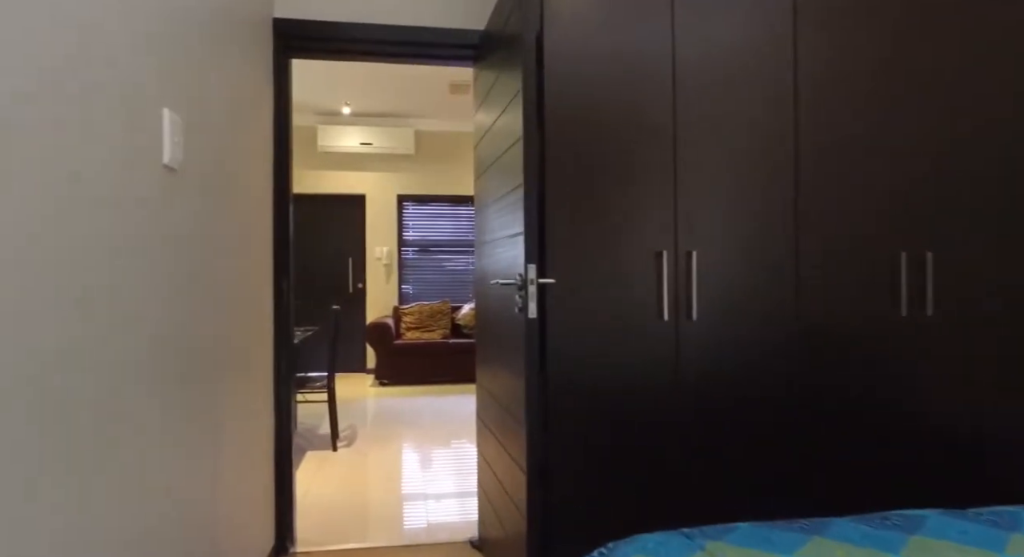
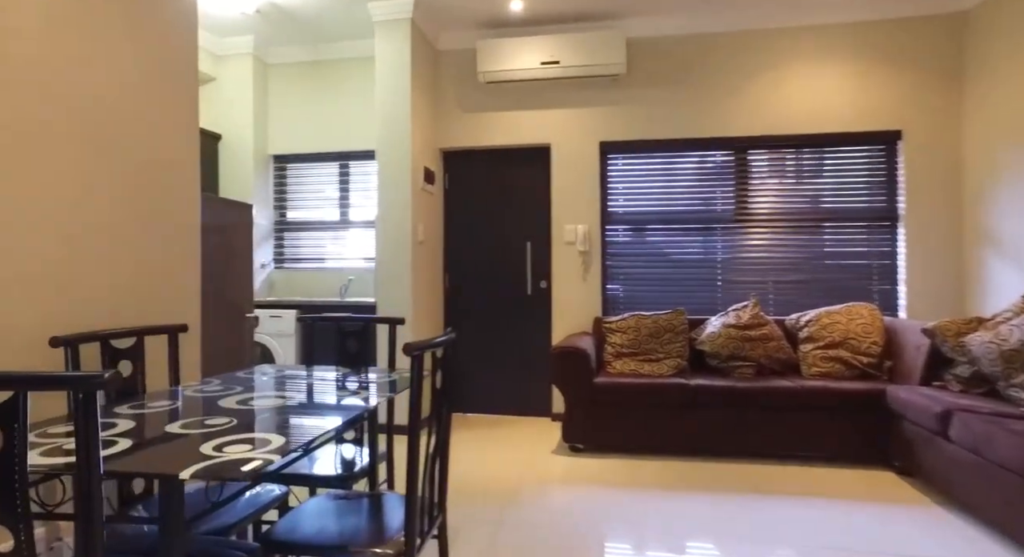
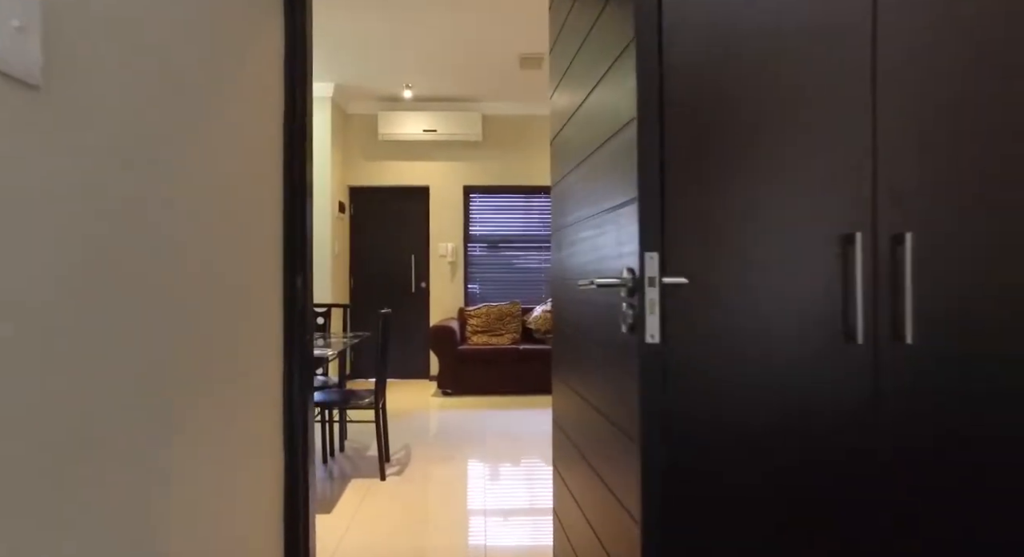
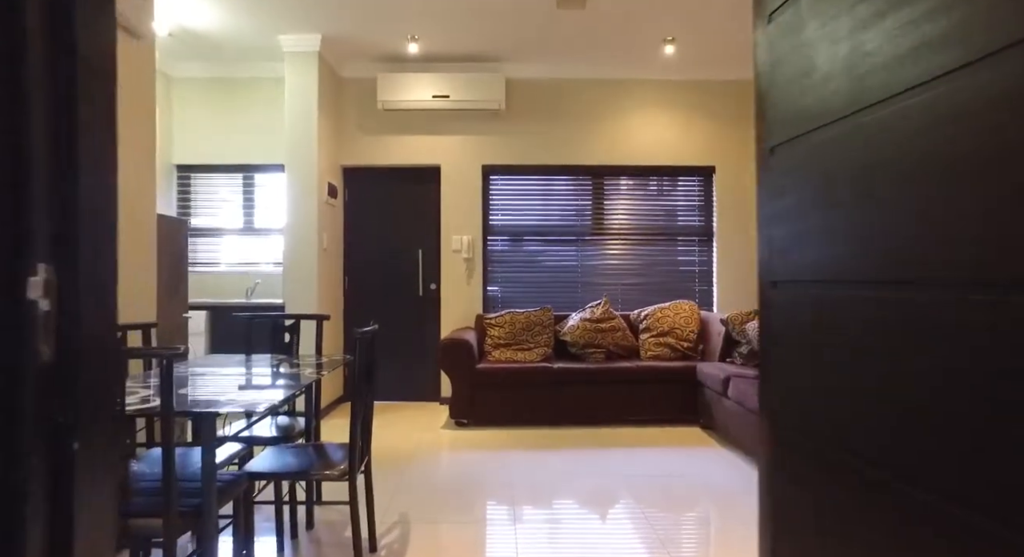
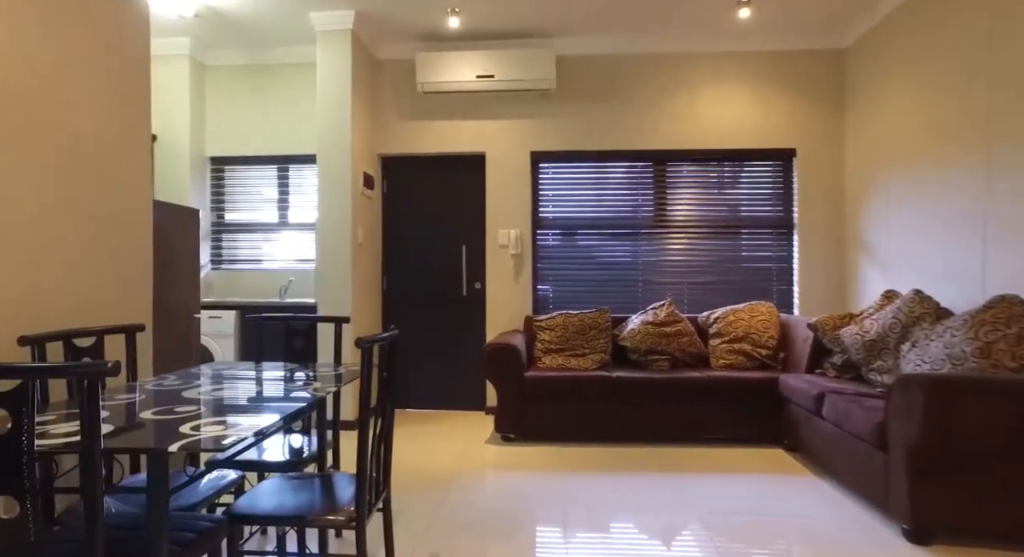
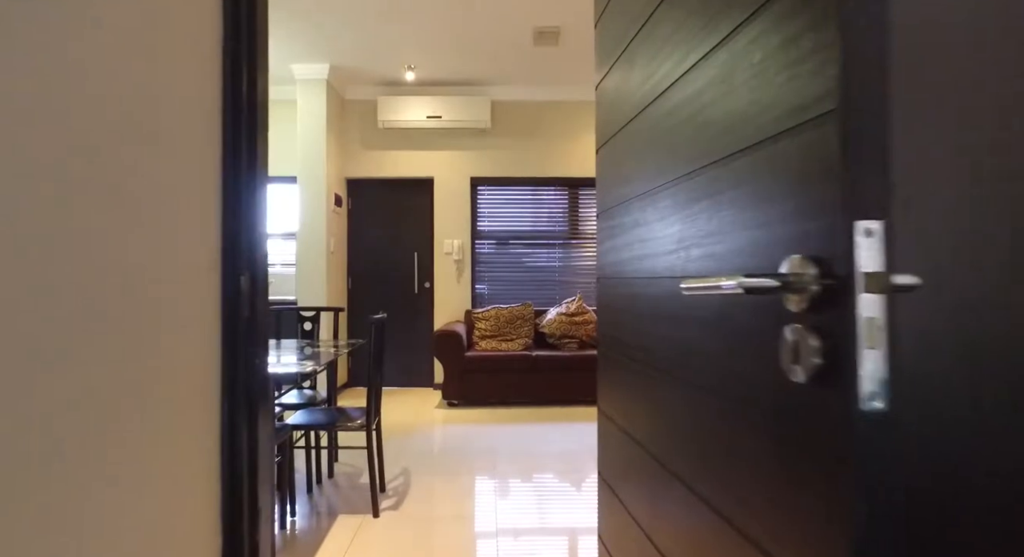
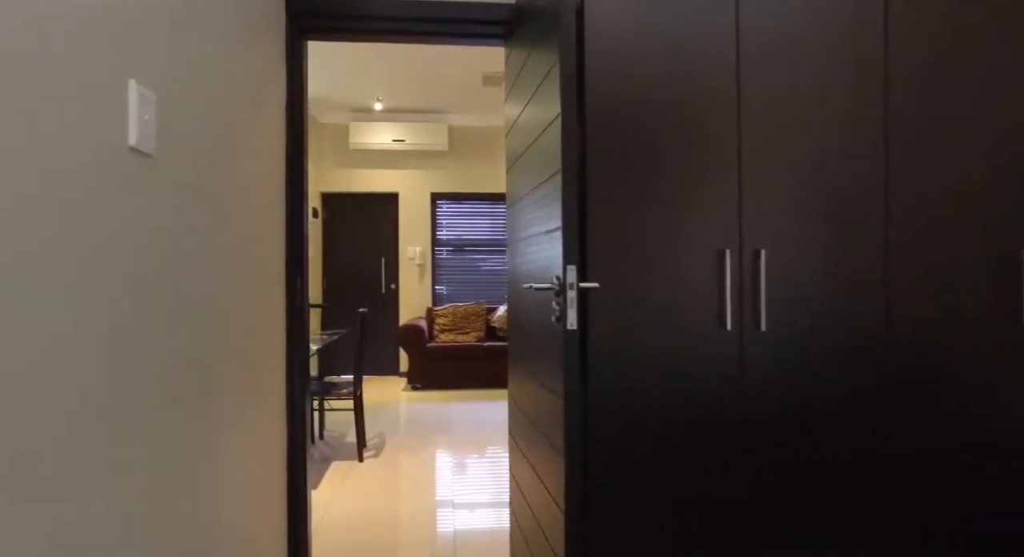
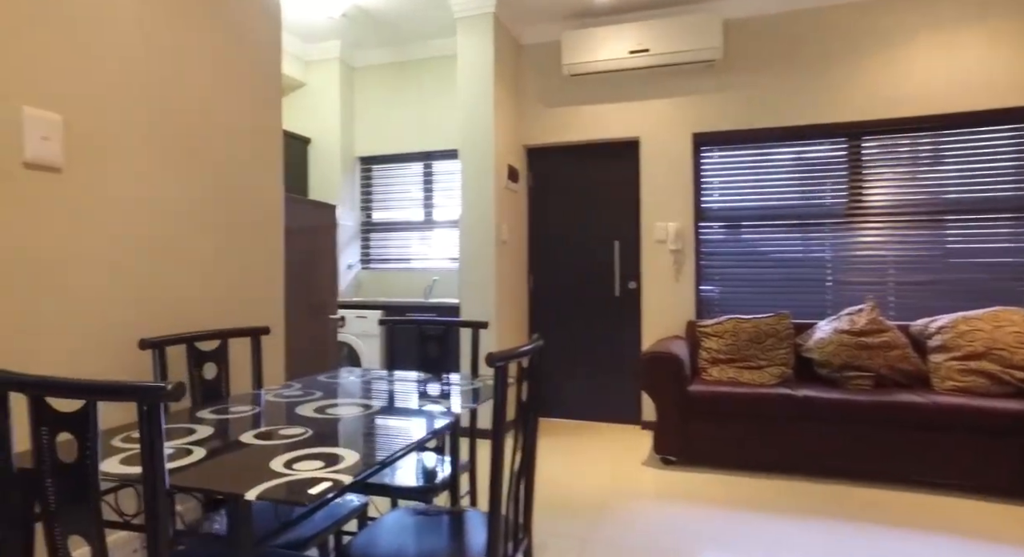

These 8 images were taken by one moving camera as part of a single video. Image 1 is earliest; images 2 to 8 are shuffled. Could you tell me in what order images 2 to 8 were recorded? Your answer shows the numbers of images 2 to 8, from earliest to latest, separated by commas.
7, 3, 6, 4, 5, 2, 8
